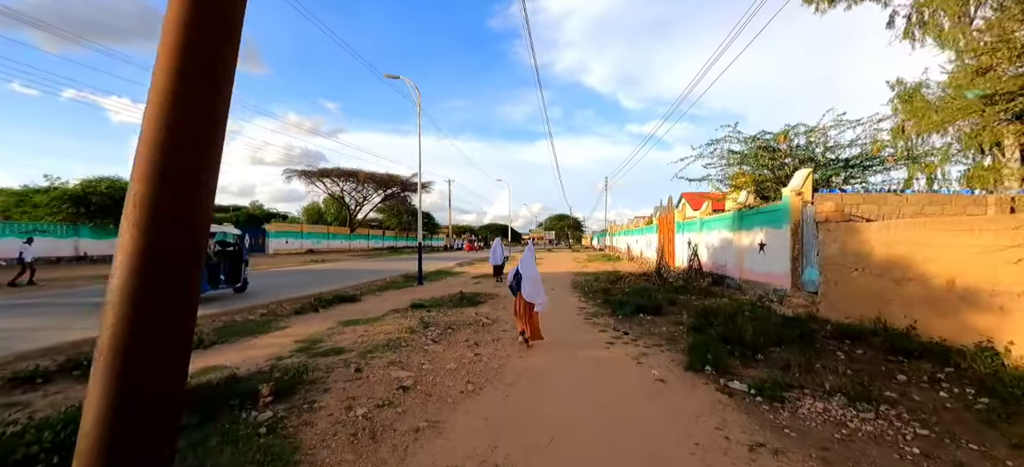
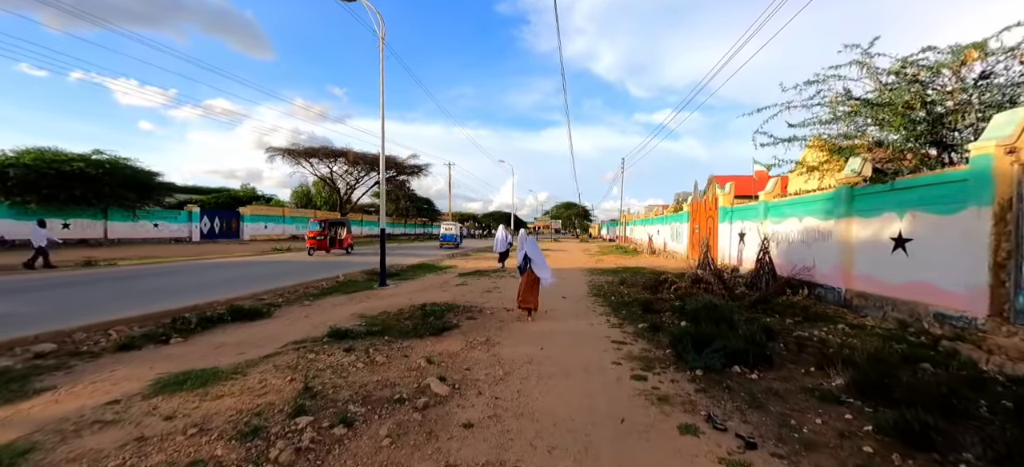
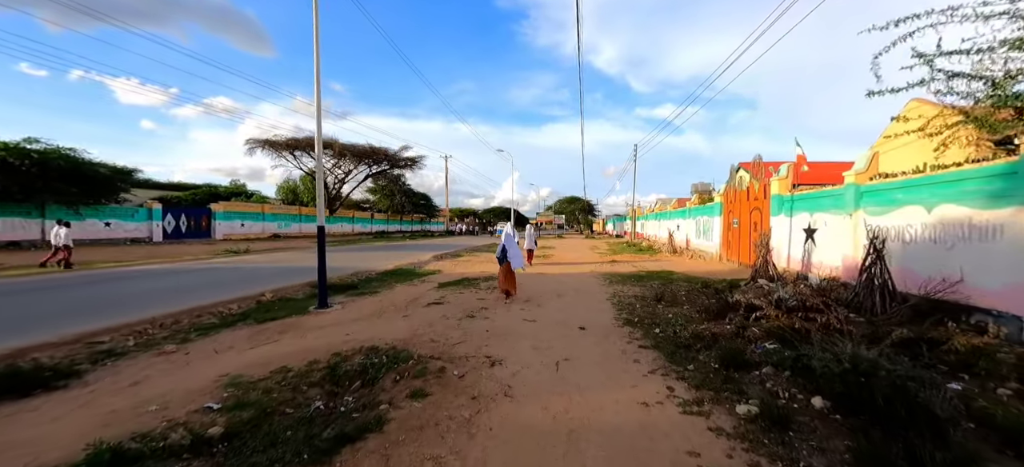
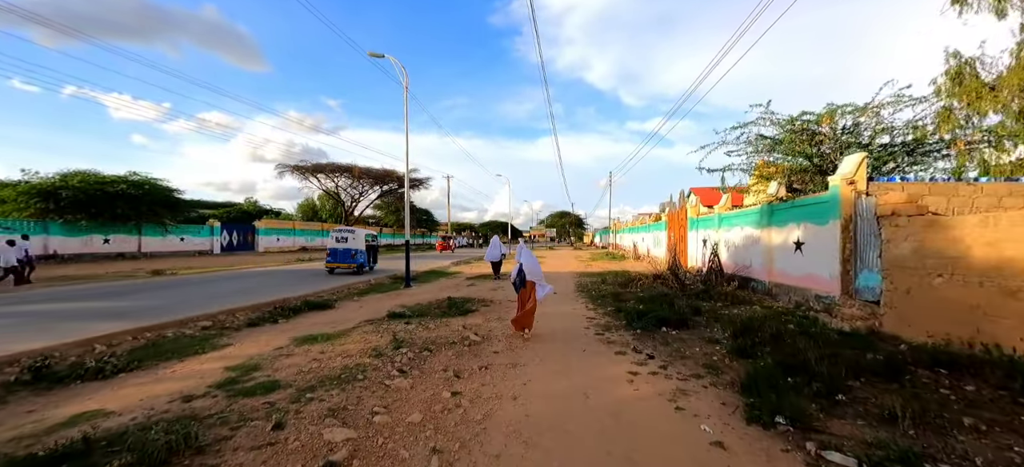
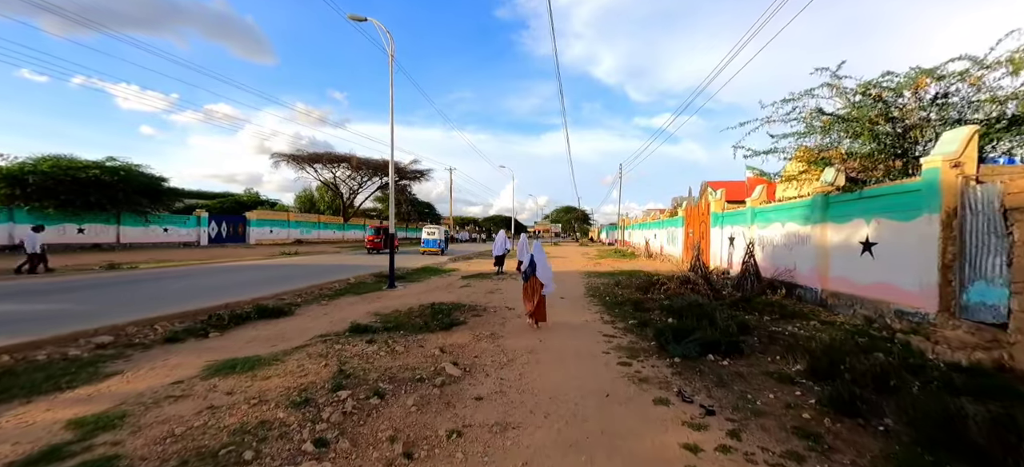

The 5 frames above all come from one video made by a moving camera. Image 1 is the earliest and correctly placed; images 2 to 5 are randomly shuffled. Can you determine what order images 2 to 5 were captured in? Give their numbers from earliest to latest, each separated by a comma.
4, 5, 2, 3
